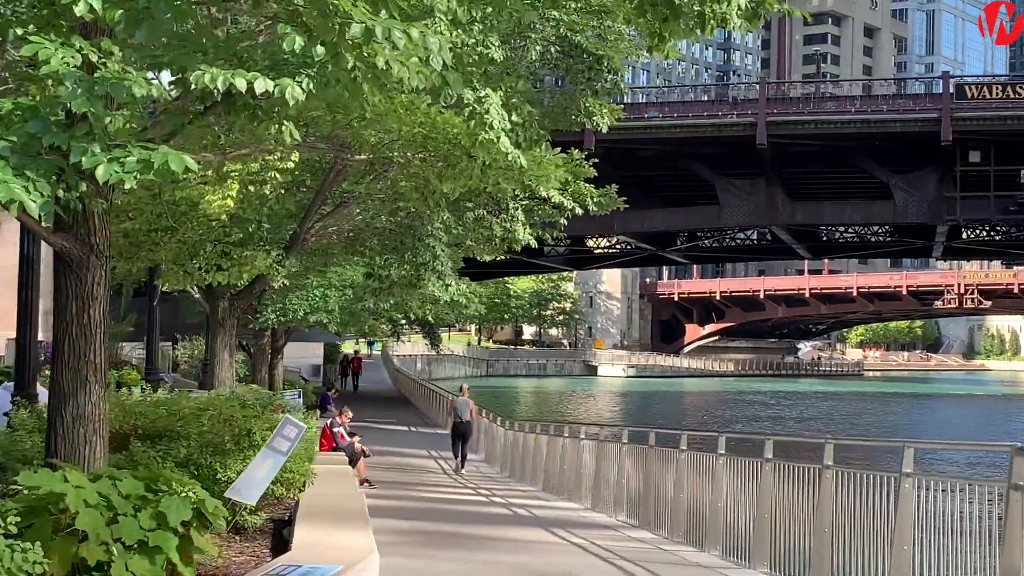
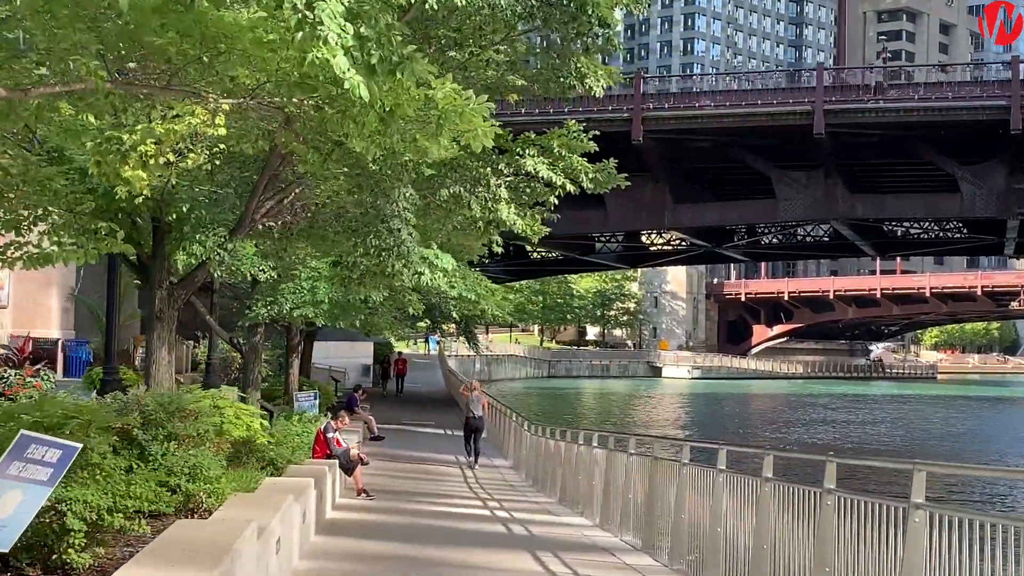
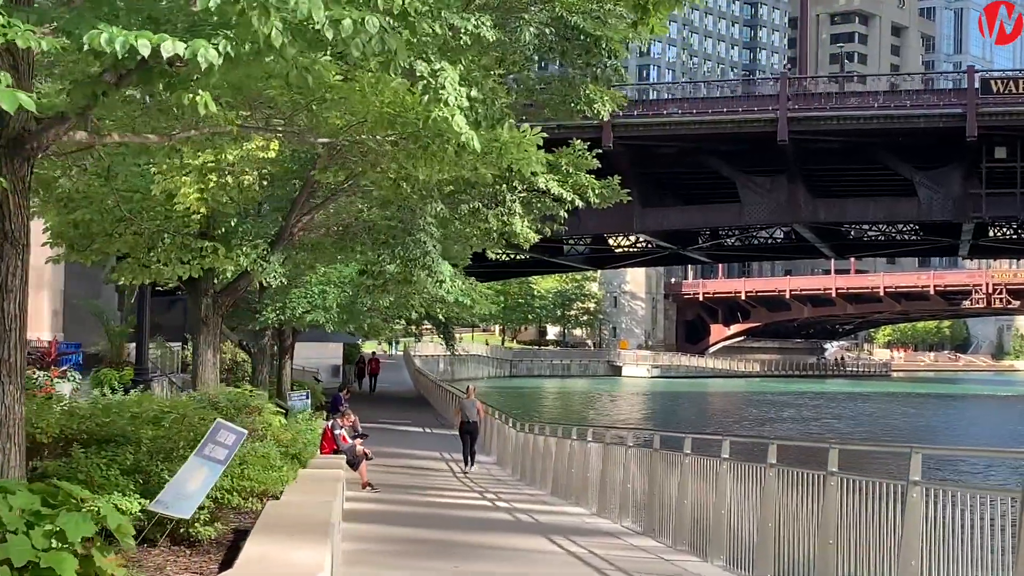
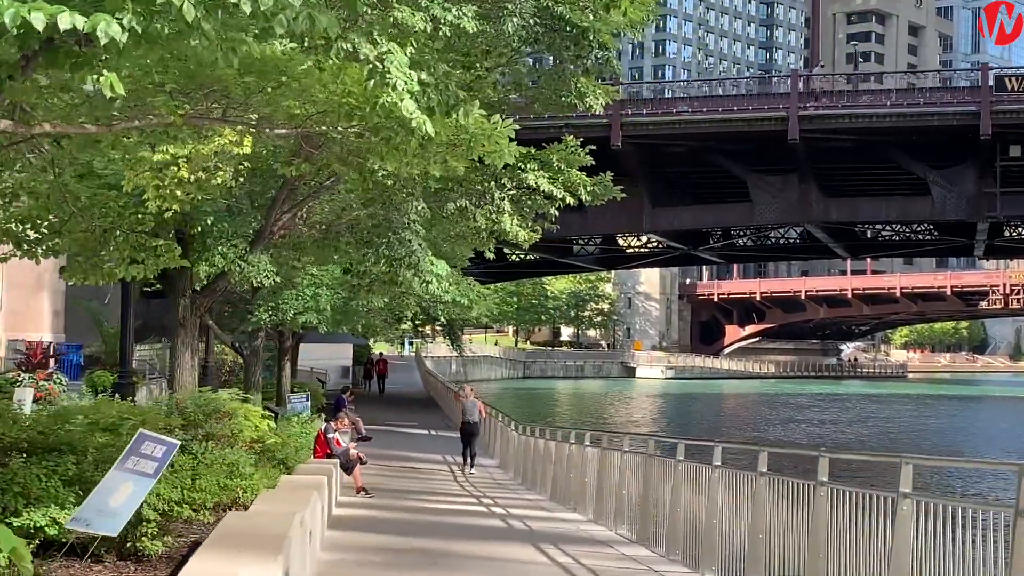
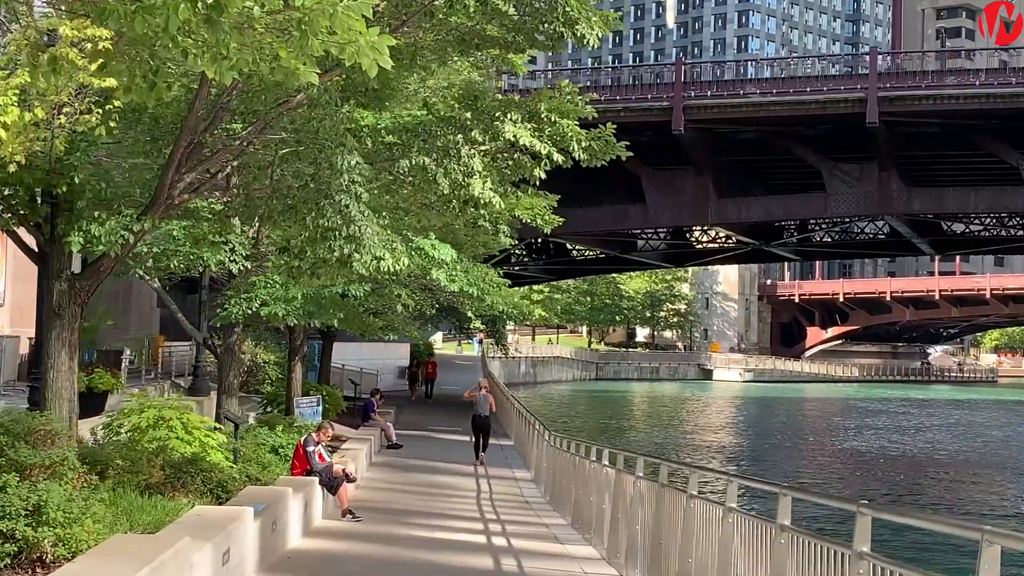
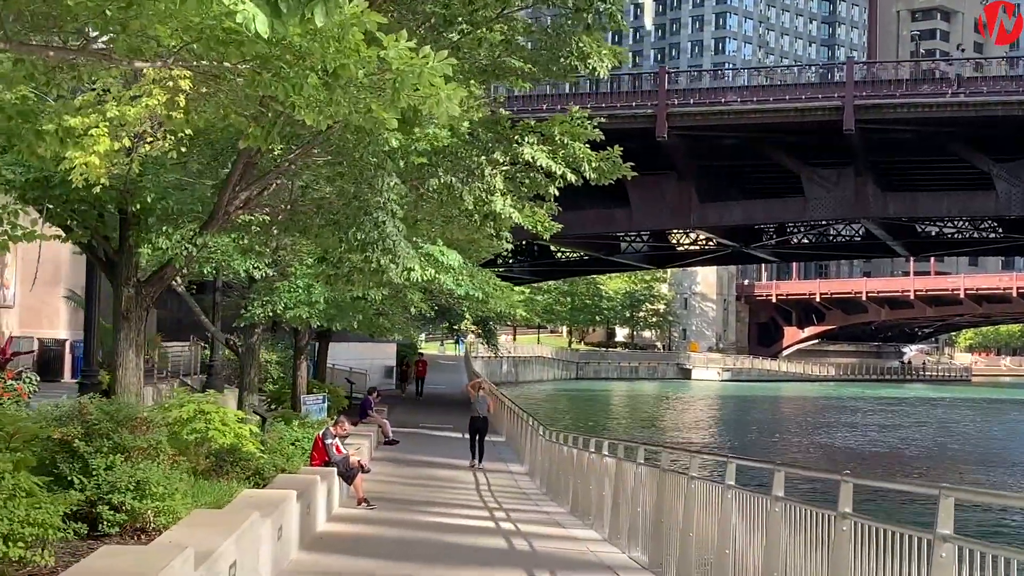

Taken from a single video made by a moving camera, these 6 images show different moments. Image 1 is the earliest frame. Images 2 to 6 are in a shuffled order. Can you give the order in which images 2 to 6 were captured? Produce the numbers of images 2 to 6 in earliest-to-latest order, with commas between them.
3, 4, 2, 6, 5
